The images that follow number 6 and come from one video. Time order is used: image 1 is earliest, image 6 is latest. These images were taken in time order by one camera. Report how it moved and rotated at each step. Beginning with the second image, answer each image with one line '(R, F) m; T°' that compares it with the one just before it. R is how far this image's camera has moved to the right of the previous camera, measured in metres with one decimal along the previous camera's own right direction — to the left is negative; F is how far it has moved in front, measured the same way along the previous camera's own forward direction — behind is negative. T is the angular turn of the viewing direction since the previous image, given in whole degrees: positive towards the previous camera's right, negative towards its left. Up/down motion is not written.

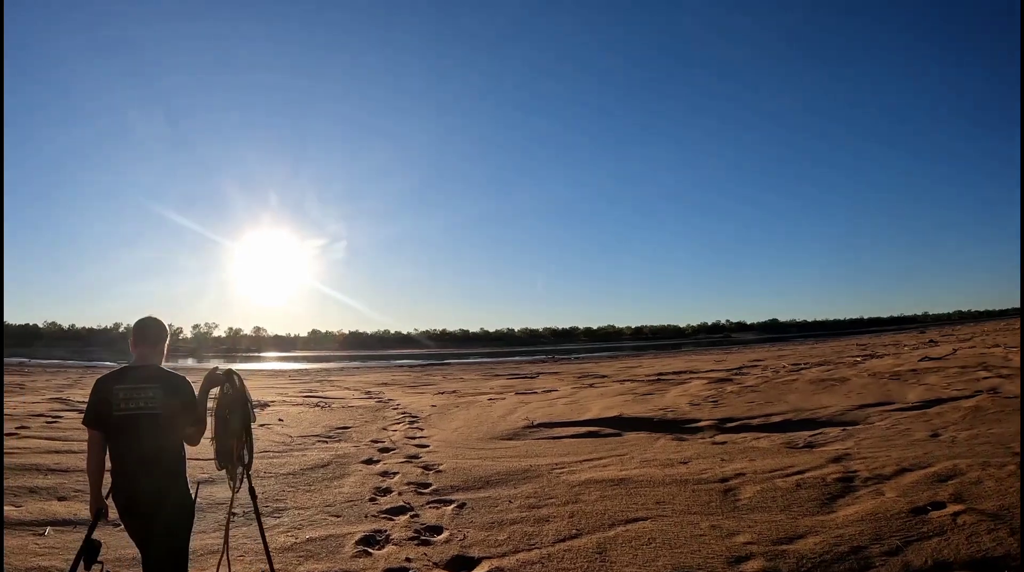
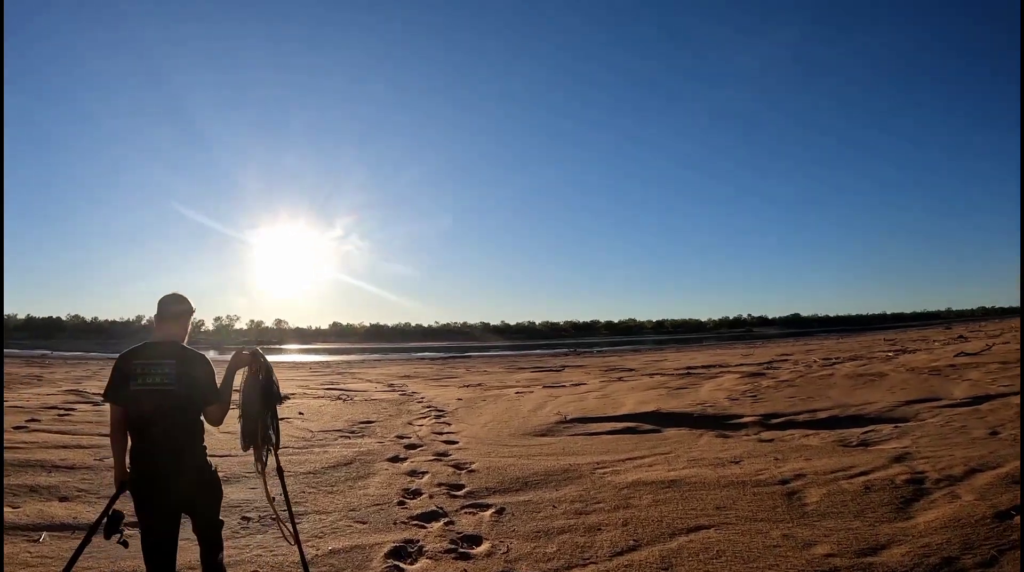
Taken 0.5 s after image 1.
(-0.2, +0.6) m; -2°
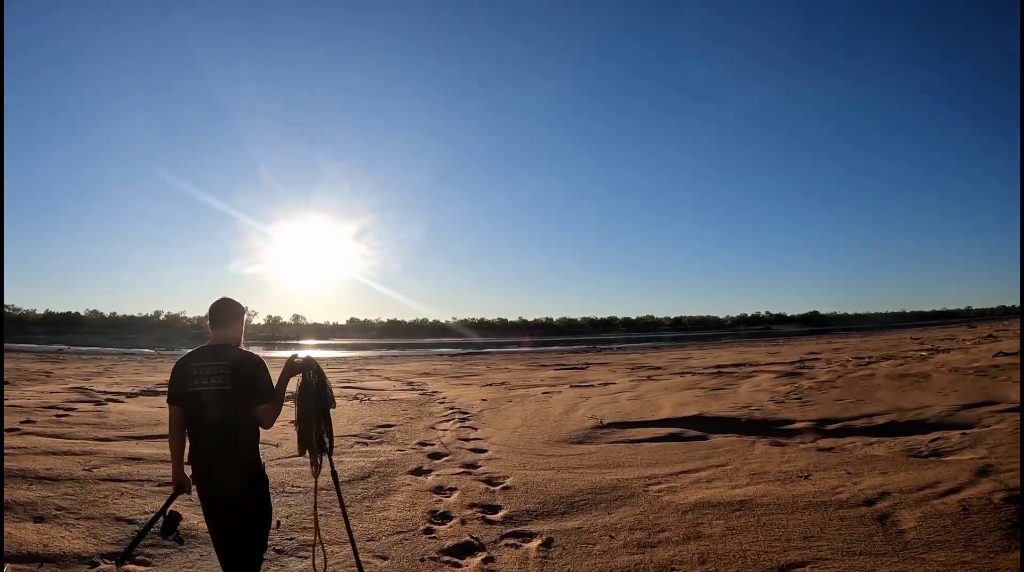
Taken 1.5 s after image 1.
(-0.2, +0.8) m; -1°
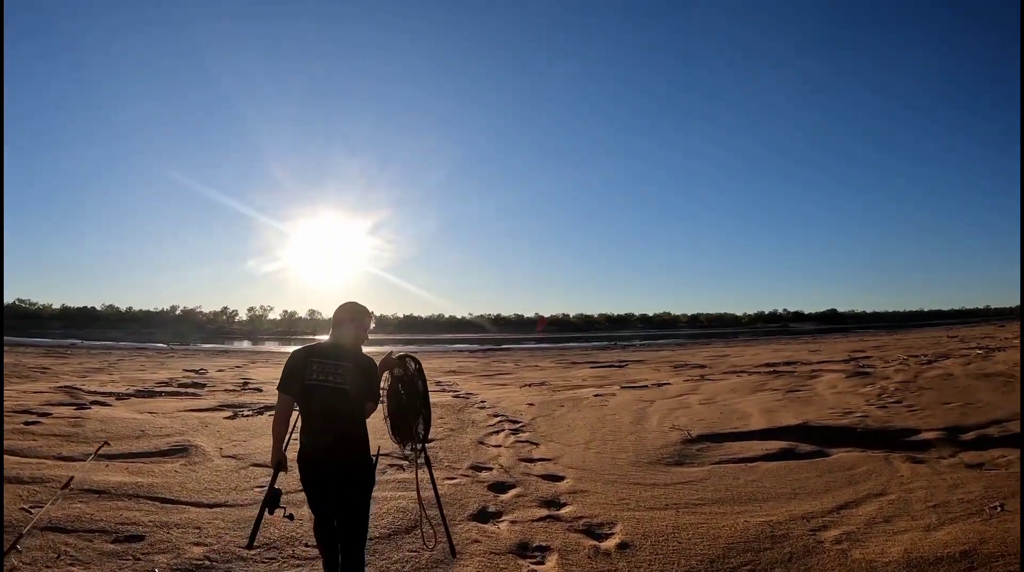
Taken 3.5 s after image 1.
(-0.6, +1.7) m; -1°
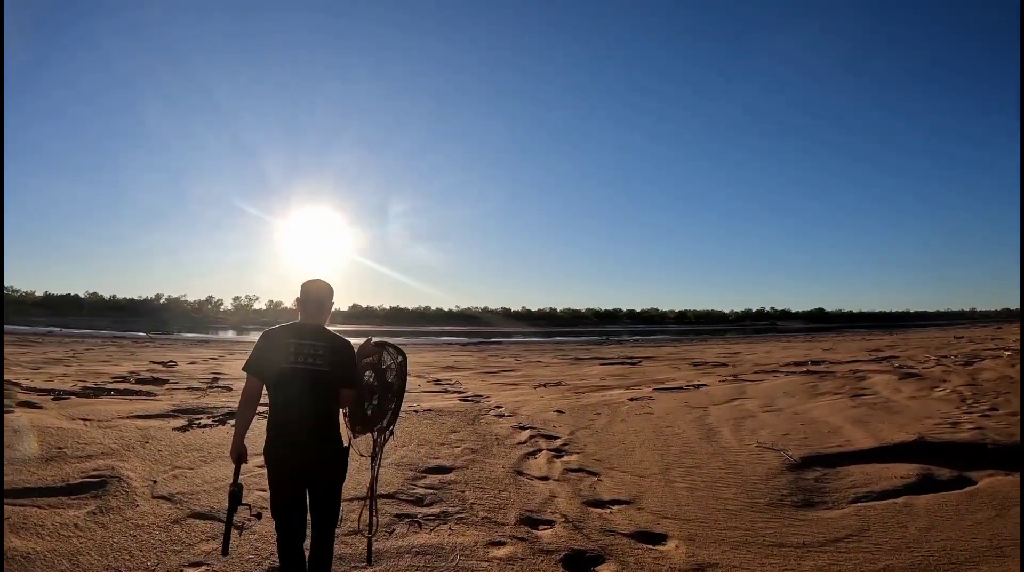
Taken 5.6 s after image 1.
(-0.5, +1.8) m; +1°
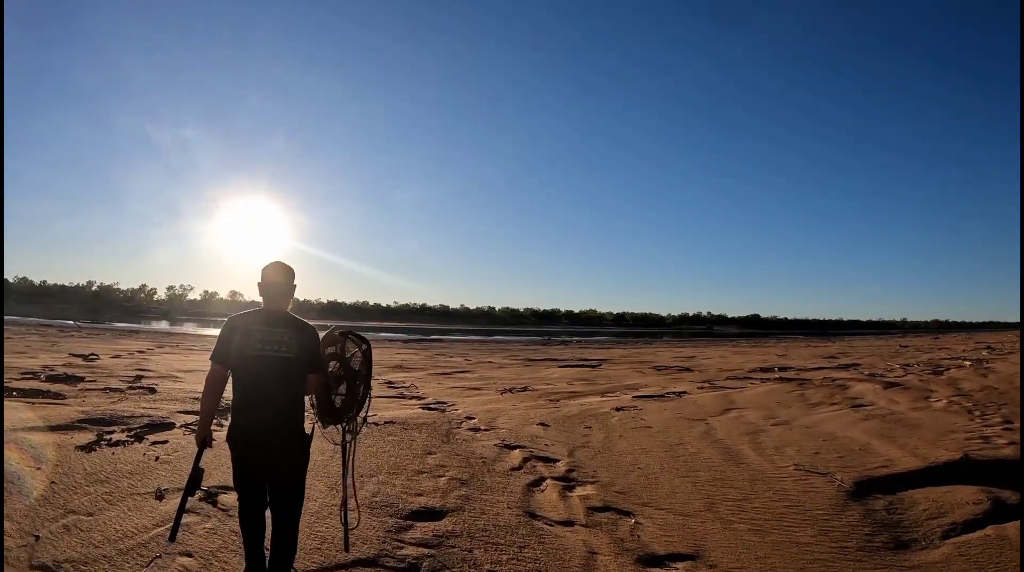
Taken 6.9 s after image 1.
(-0.5, +1.2) m; +5°
